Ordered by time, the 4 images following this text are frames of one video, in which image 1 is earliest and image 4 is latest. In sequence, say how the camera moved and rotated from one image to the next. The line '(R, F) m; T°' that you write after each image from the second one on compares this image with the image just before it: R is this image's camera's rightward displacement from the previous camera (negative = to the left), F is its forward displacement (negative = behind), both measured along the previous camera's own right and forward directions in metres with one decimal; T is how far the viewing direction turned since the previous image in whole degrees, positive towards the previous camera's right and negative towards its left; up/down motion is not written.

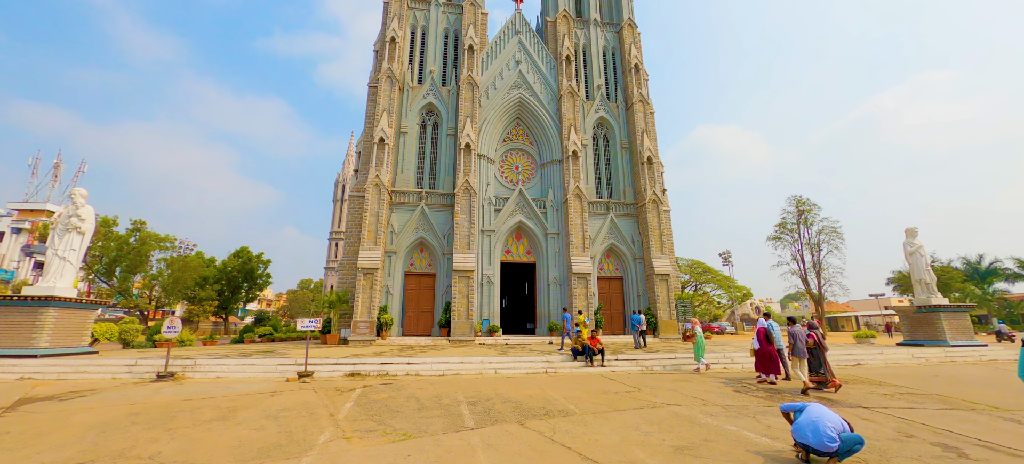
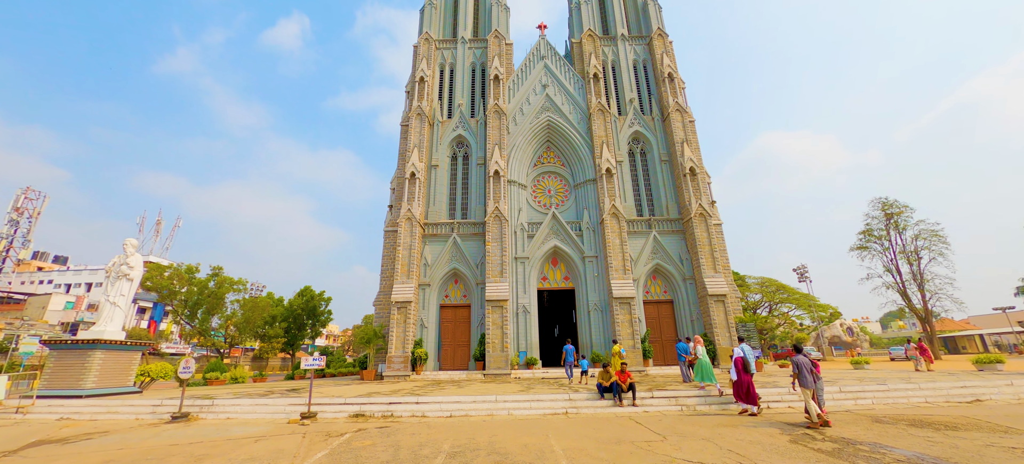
(+1.2, +0.9) m; -8°
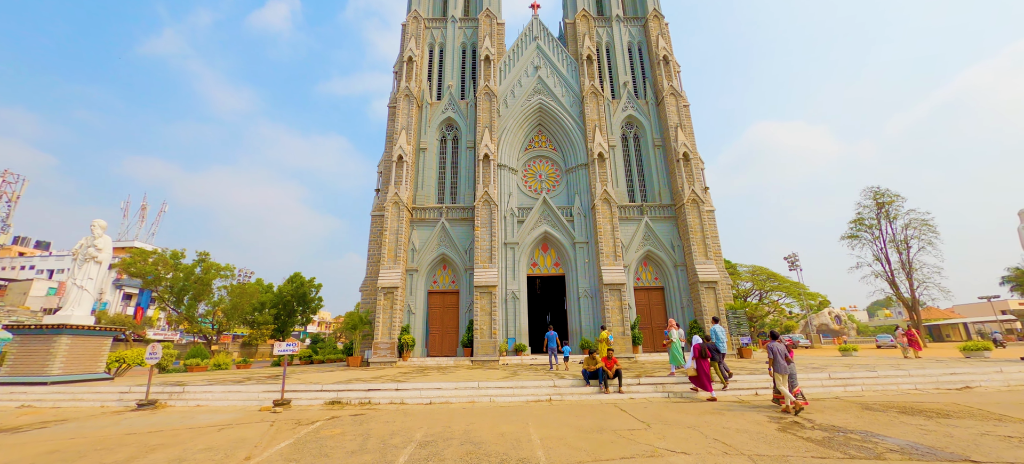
(+0.3, +0.4) m; +1°
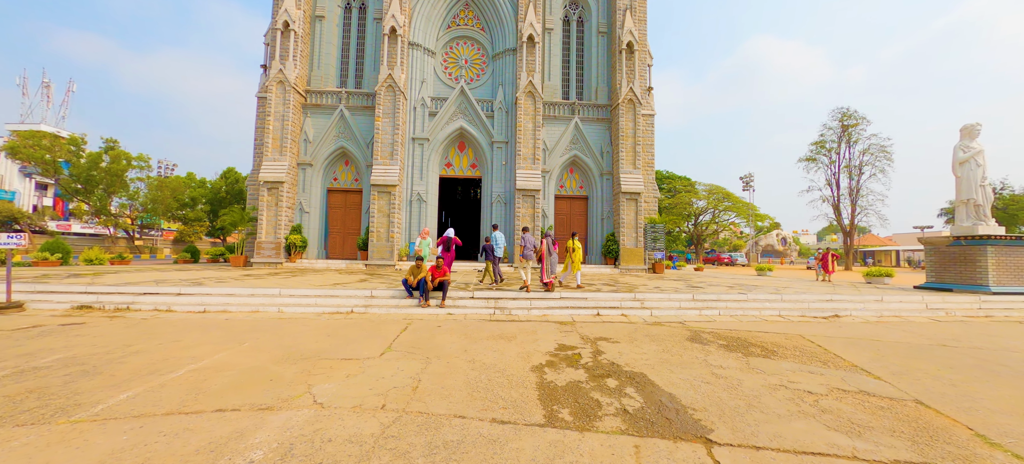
(+3.4, +1.9) m; +3°
